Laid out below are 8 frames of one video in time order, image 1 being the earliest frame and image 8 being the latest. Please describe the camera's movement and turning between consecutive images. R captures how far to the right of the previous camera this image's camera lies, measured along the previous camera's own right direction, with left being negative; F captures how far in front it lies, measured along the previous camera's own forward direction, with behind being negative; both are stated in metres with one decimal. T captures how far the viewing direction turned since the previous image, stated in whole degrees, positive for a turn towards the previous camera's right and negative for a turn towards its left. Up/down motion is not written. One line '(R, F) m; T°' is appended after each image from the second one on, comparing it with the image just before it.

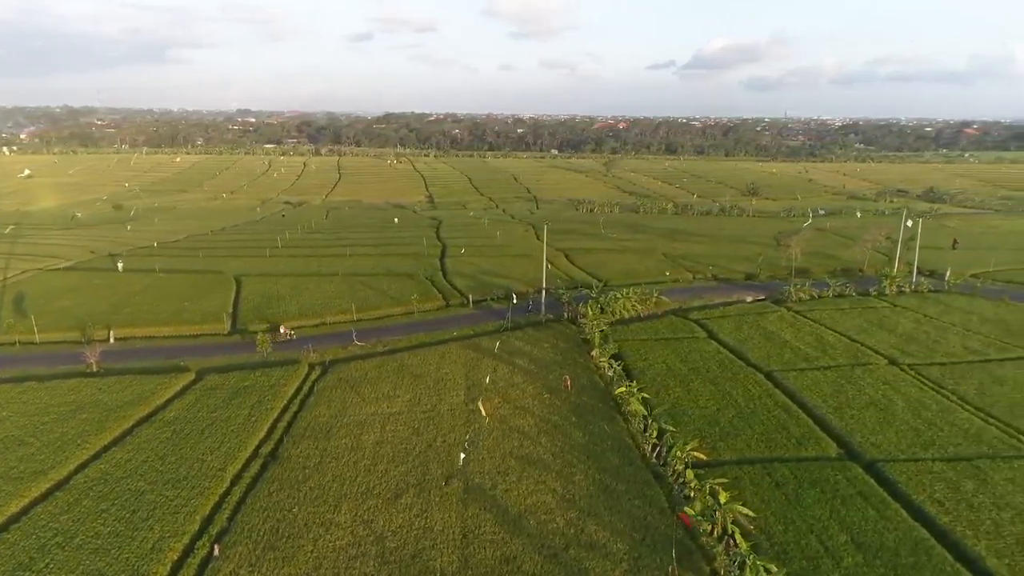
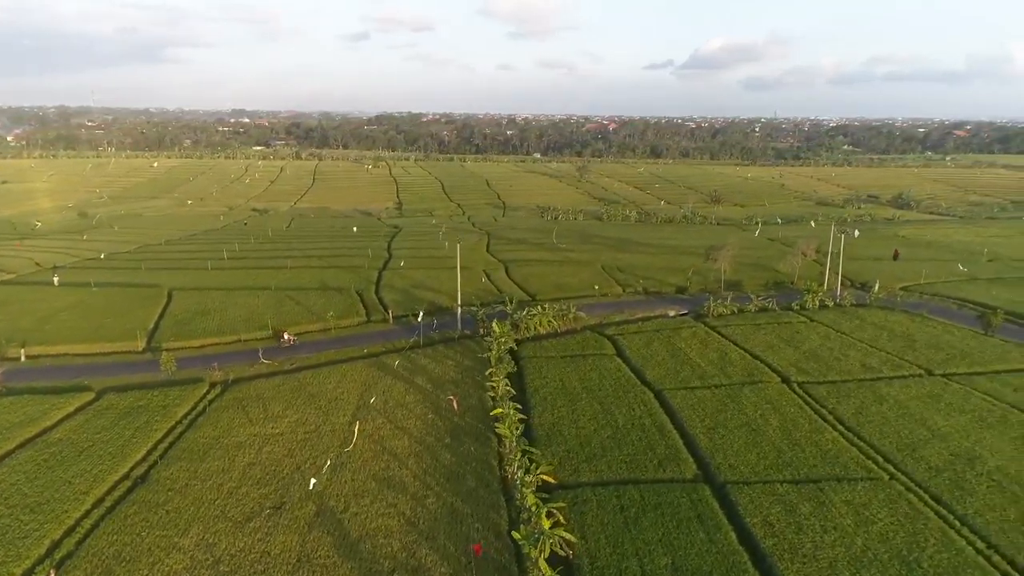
(+4.5, -0.8) m; 0°
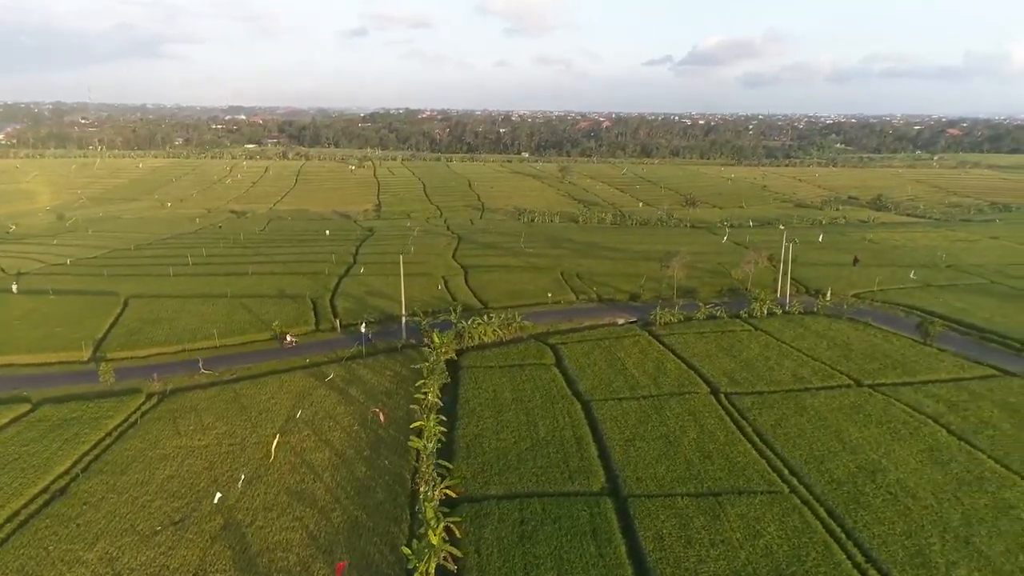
(+3.1, -0.6) m; 0°
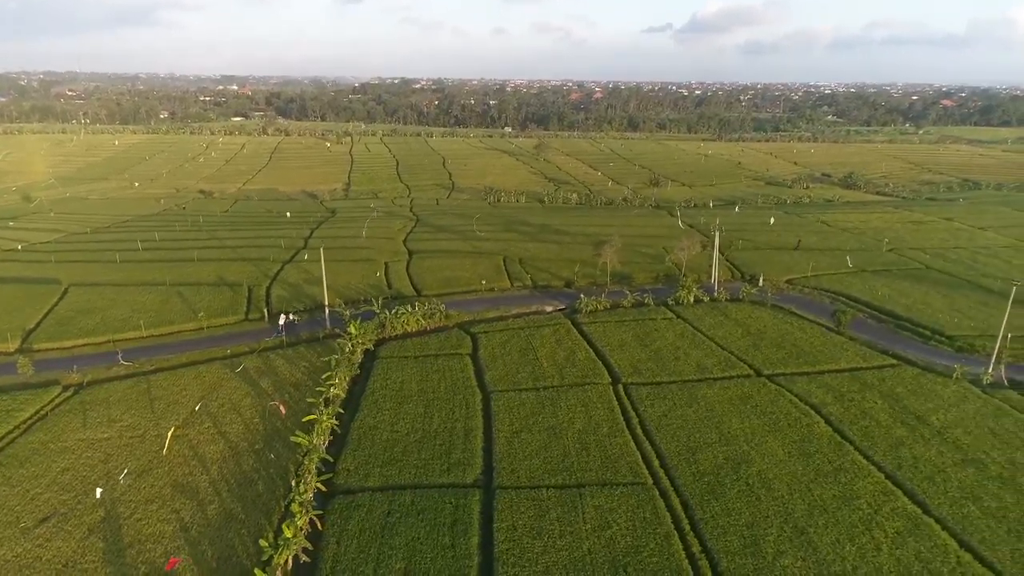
(+4.5, -1.0) m; 0°
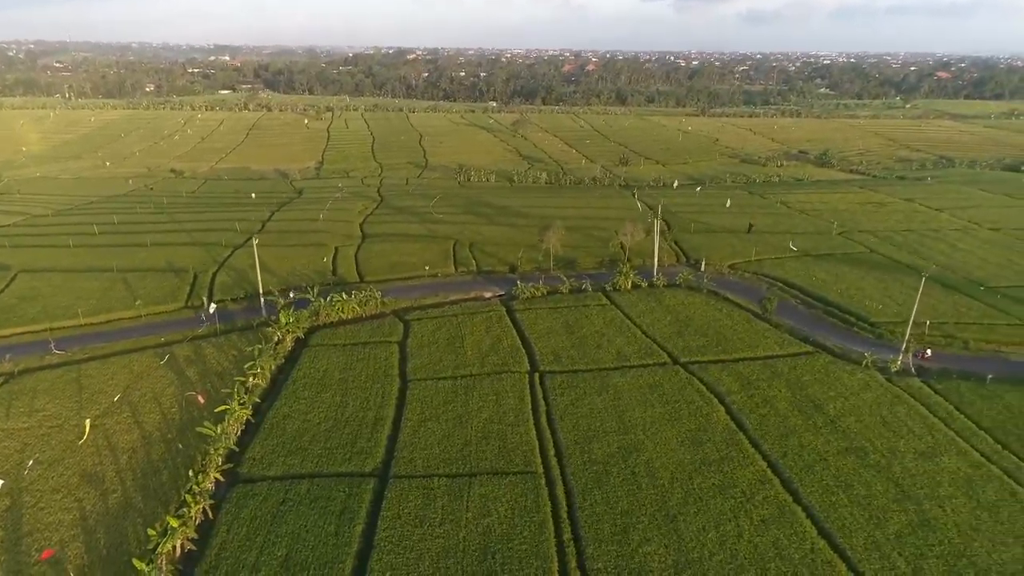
(+4.0, -0.9) m; 0°
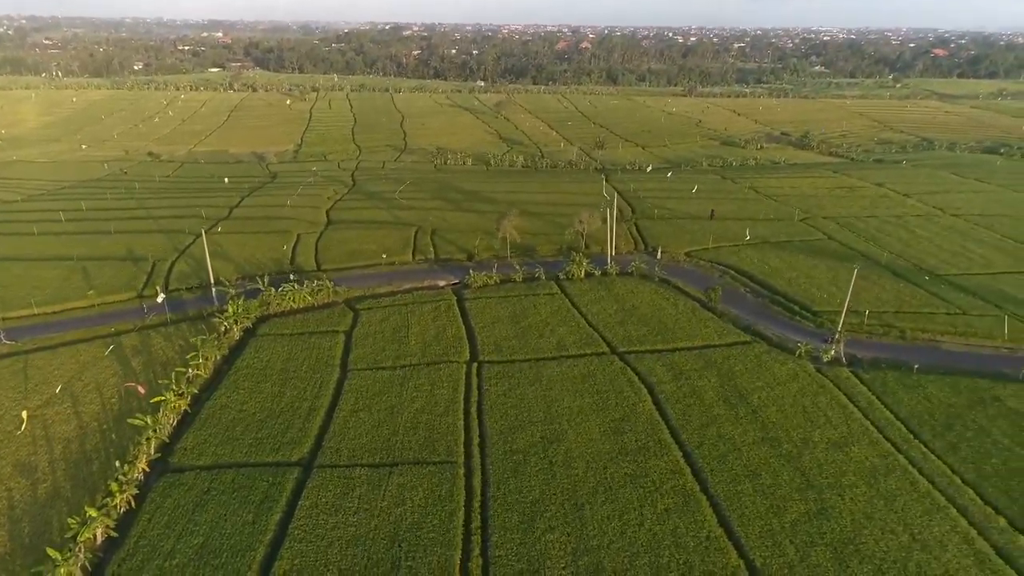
(+3.1, -0.7) m; 0°
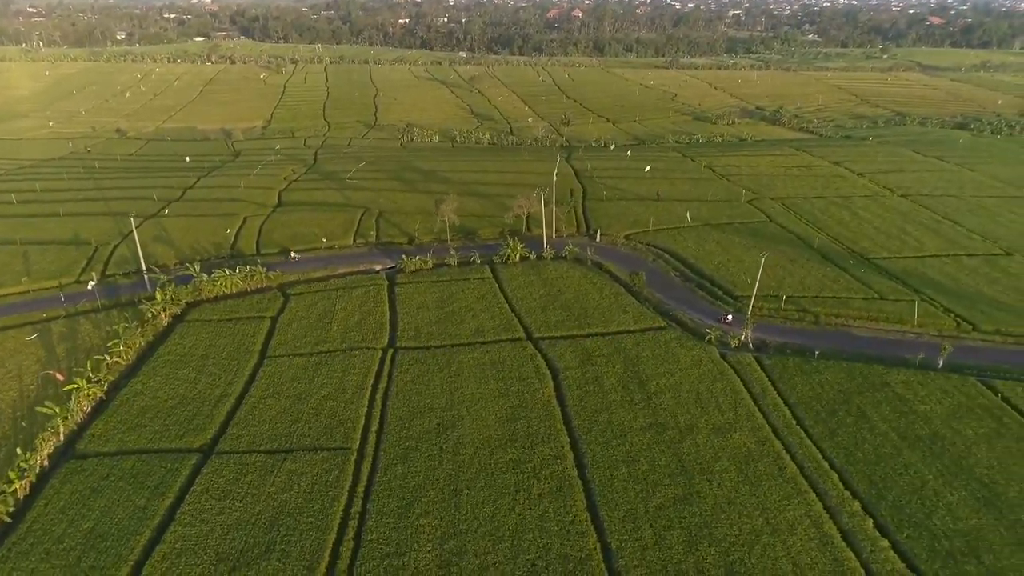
(+4.5, -0.9) m; 0°
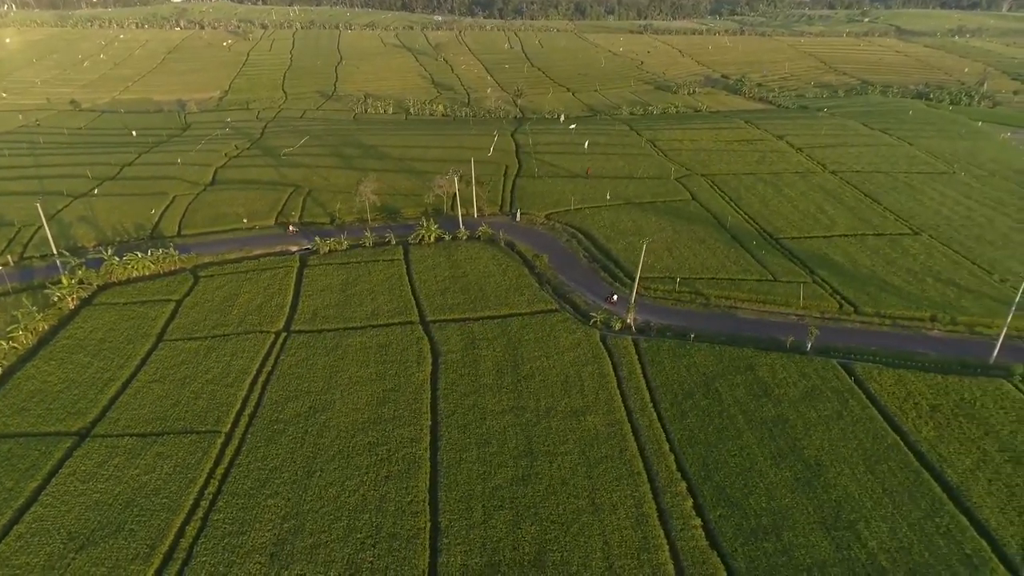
(+6.0, -1.2) m; 0°
